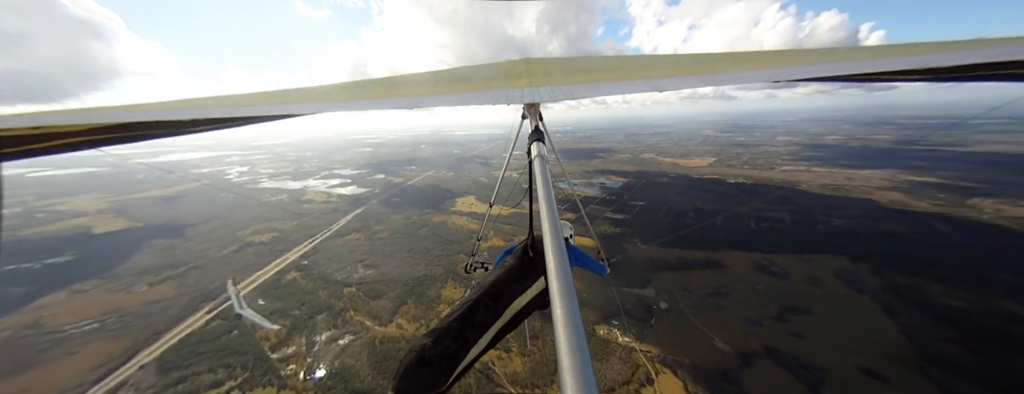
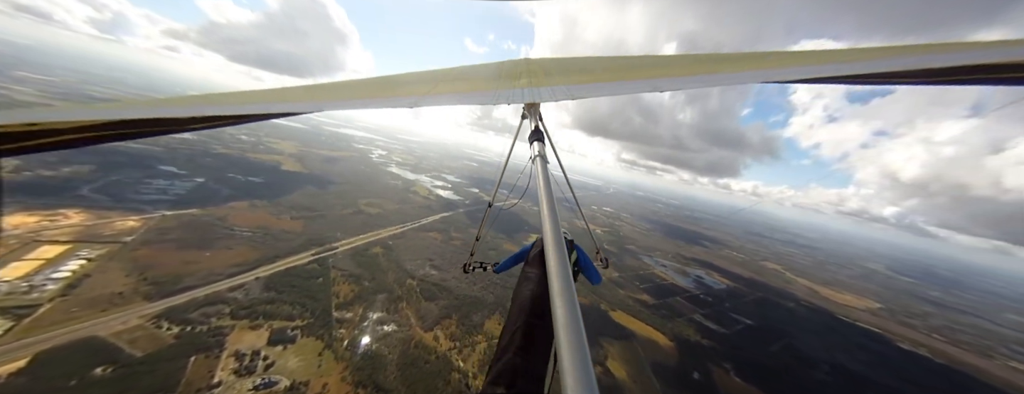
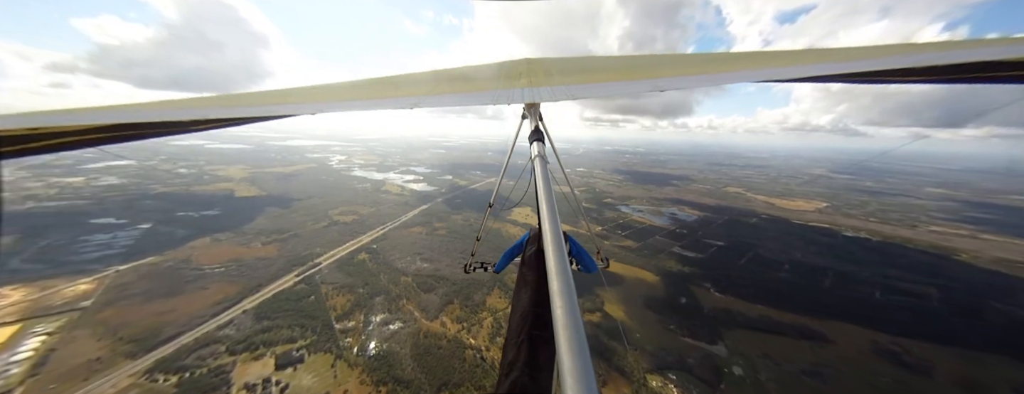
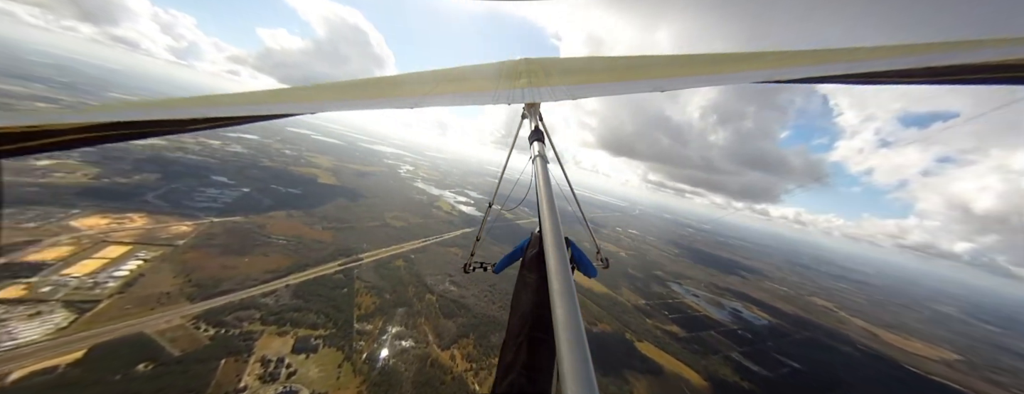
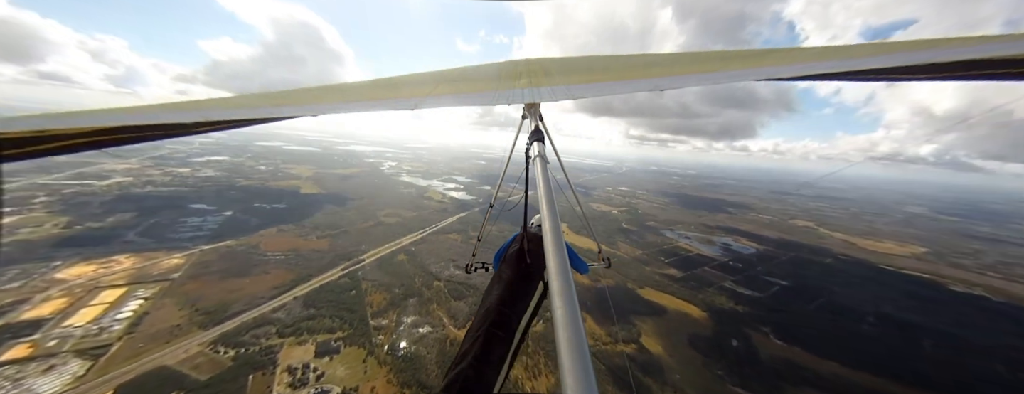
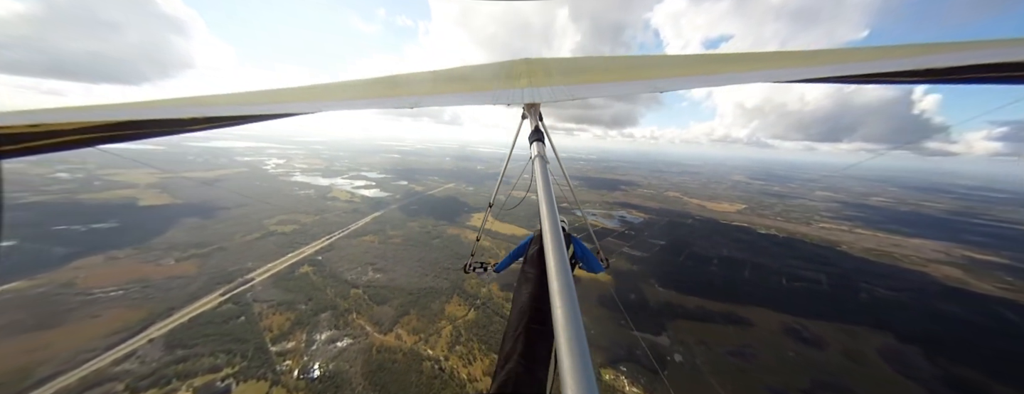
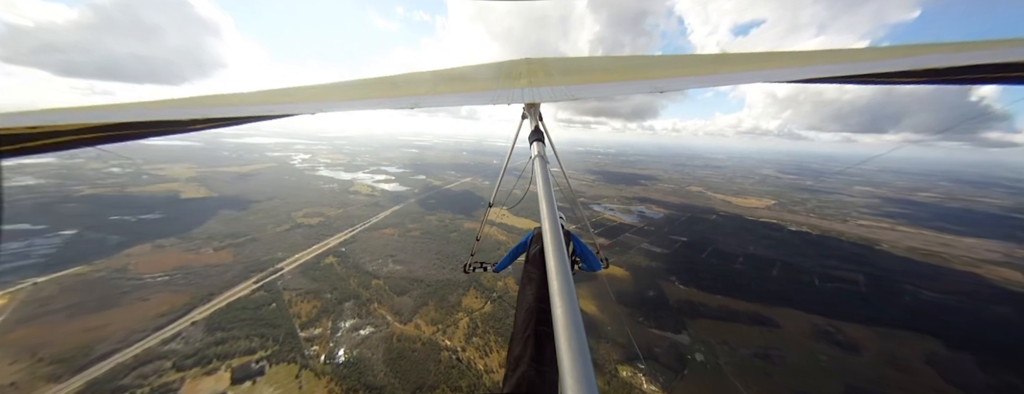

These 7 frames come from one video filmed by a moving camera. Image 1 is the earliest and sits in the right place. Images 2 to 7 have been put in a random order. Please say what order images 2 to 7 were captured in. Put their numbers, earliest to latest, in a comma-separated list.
6, 7, 3, 5, 2, 4
